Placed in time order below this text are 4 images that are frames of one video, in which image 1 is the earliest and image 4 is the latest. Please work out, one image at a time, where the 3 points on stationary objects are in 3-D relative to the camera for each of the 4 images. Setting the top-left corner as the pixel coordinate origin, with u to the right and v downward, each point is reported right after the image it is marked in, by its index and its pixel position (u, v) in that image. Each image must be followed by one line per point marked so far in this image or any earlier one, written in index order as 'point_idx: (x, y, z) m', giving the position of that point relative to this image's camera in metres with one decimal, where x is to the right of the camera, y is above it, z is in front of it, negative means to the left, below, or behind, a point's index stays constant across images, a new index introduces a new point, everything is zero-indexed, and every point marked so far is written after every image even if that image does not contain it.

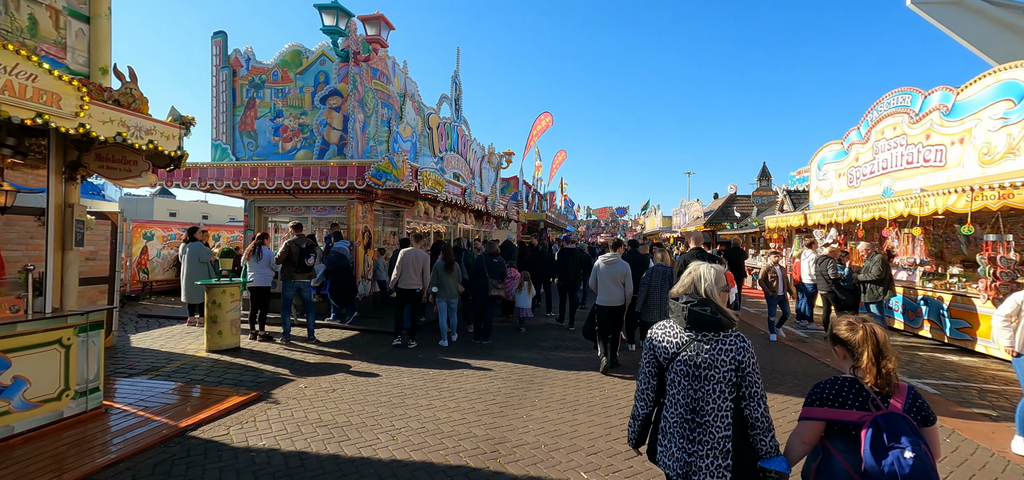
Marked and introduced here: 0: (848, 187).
0: (+8.3, +1.3, +11.0) m
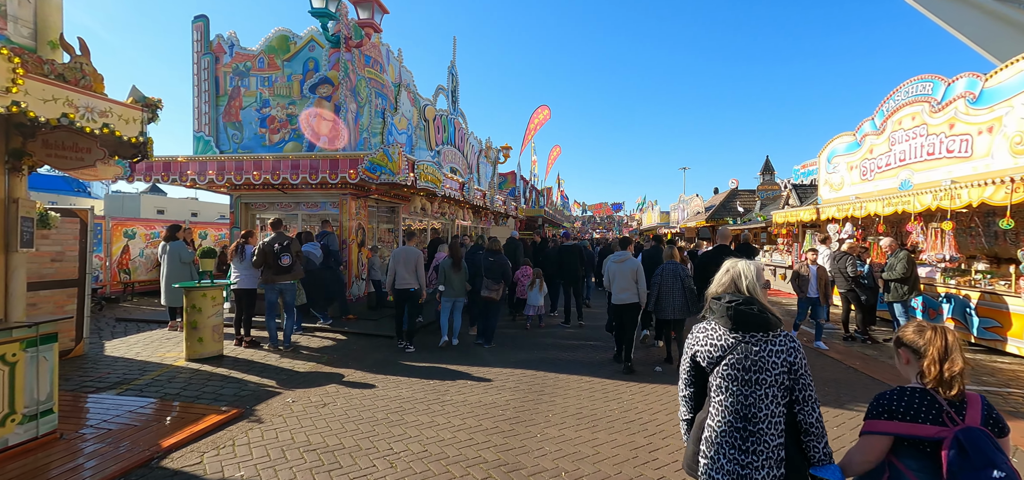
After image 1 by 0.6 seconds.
0: (+8.3, +1.4, +10.6) m
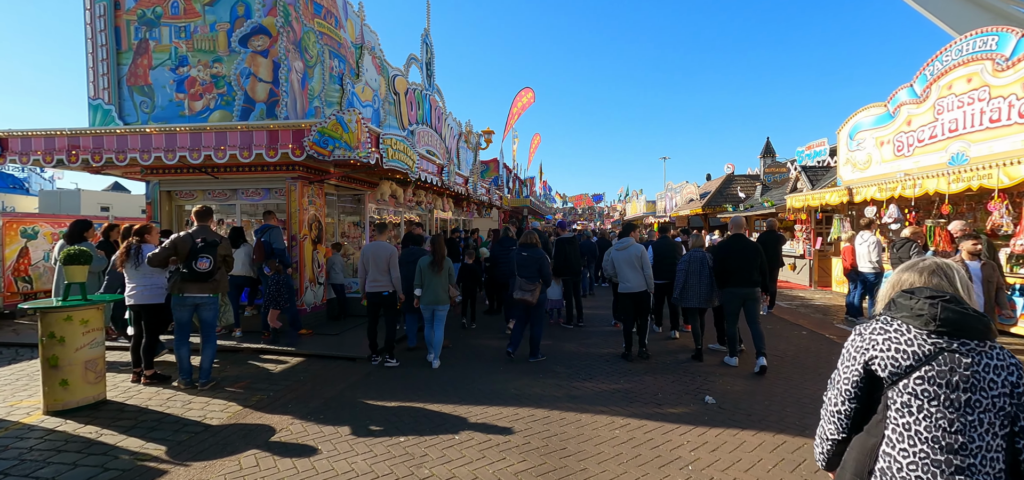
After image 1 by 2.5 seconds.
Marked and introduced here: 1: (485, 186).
0: (+8.0, +1.7, +9.4) m
1: (-1.0, +1.9, +15.7) m
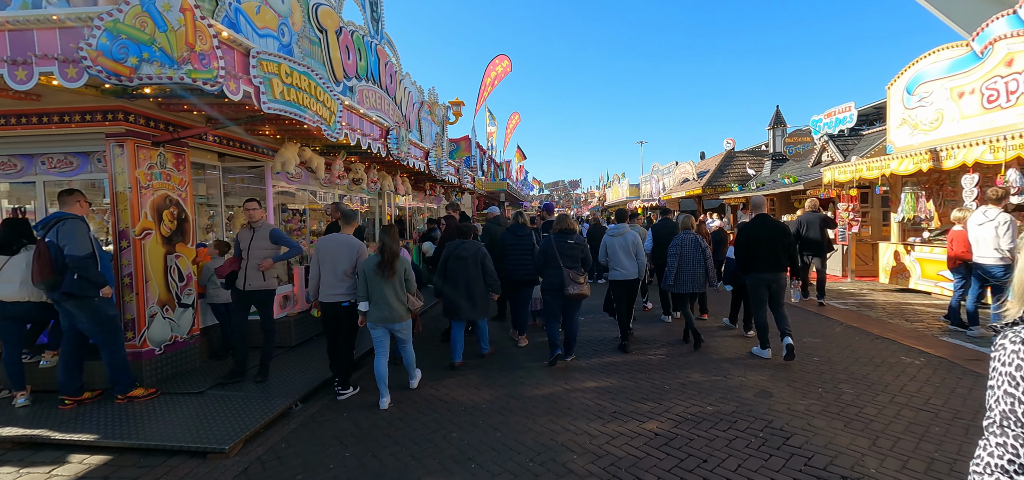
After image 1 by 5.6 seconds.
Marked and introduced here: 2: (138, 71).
0: (+7.6, +2.1, +7.2) m
1: (-1.7, +2.2, +13.0) m
2: (-2.5, +1.1, +3.1) m
